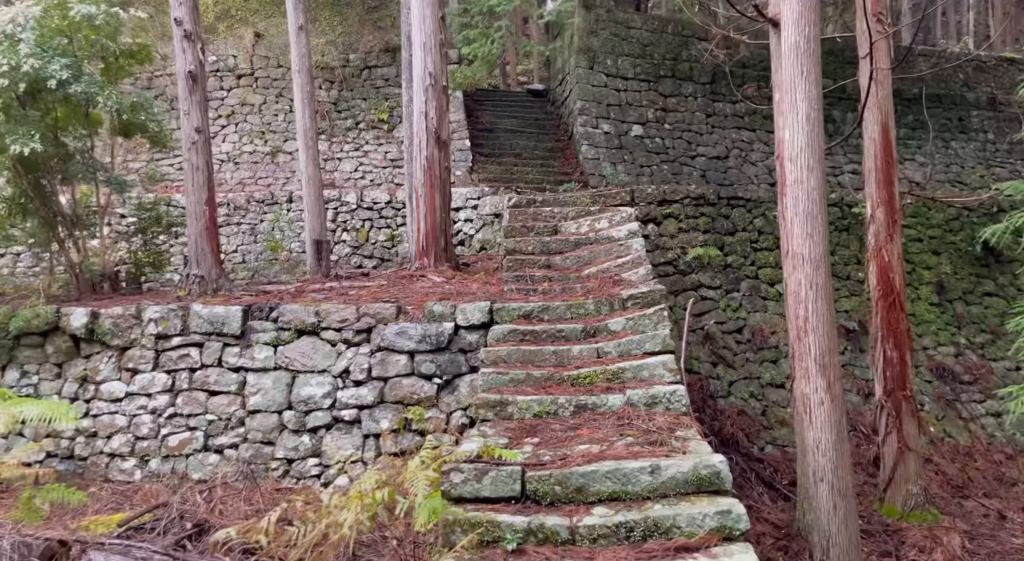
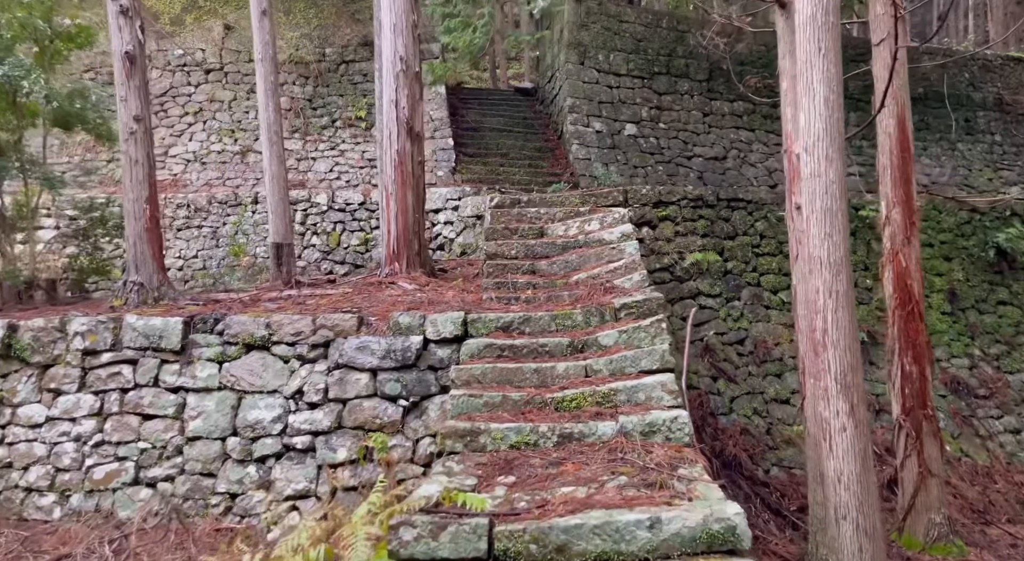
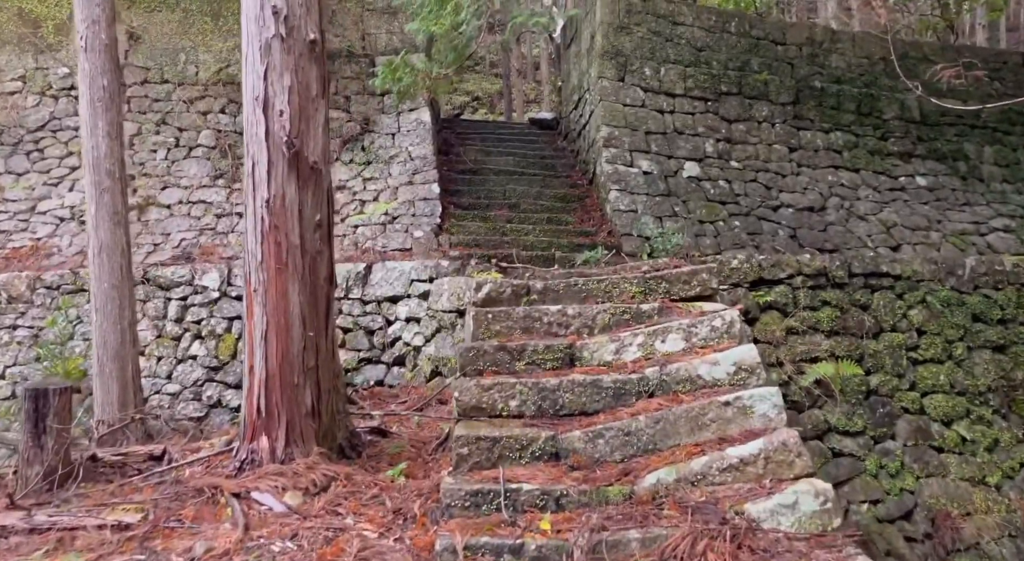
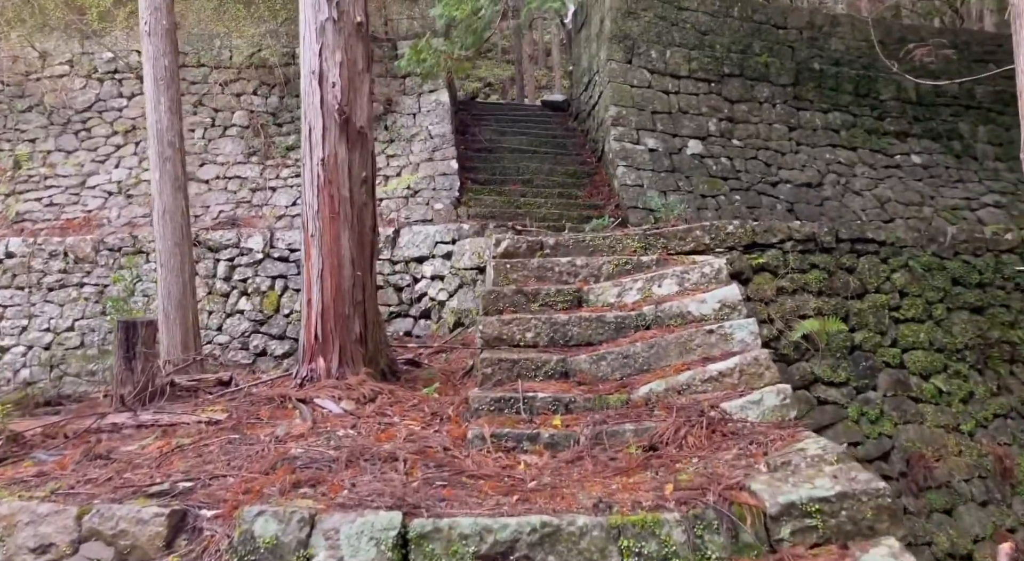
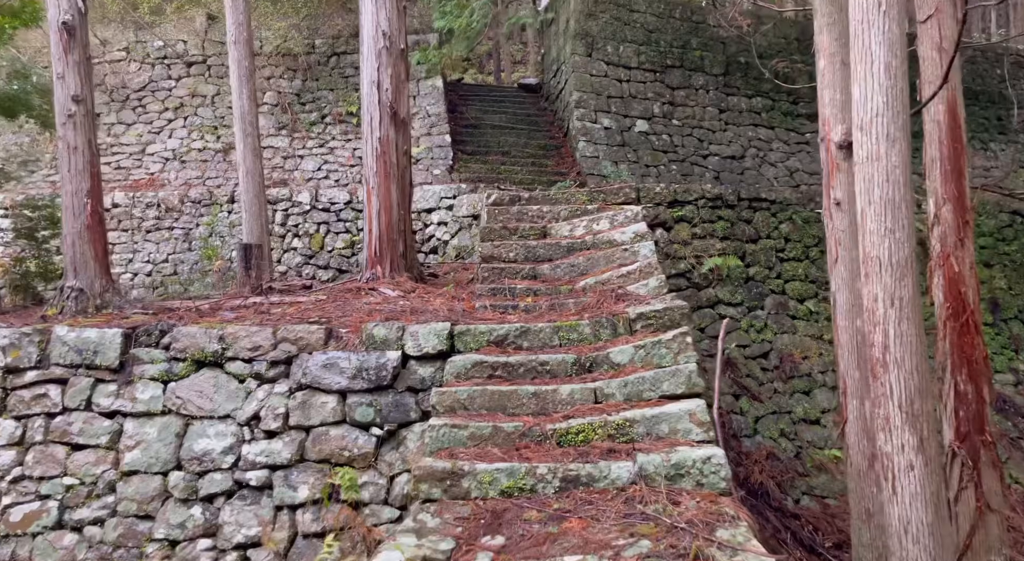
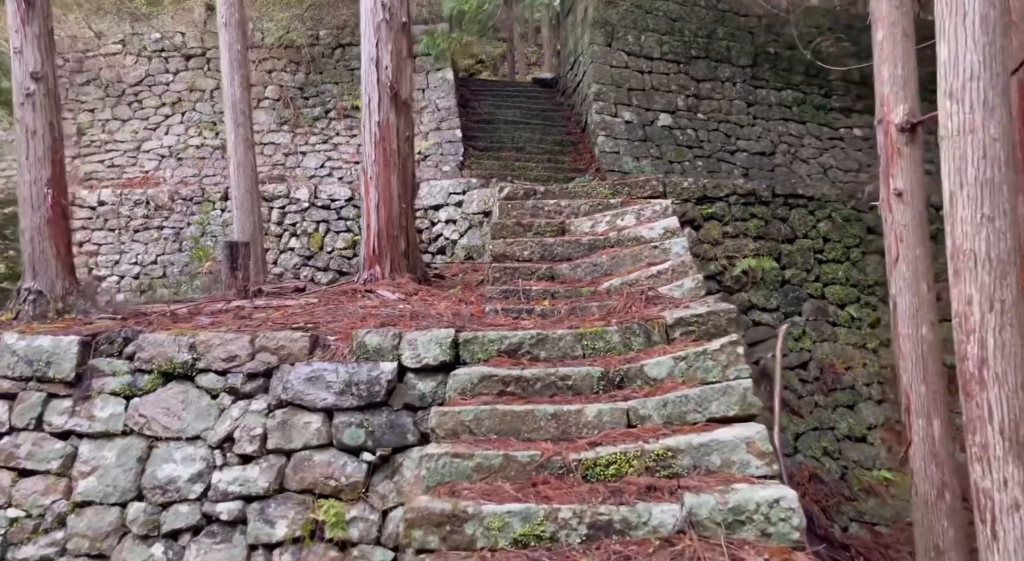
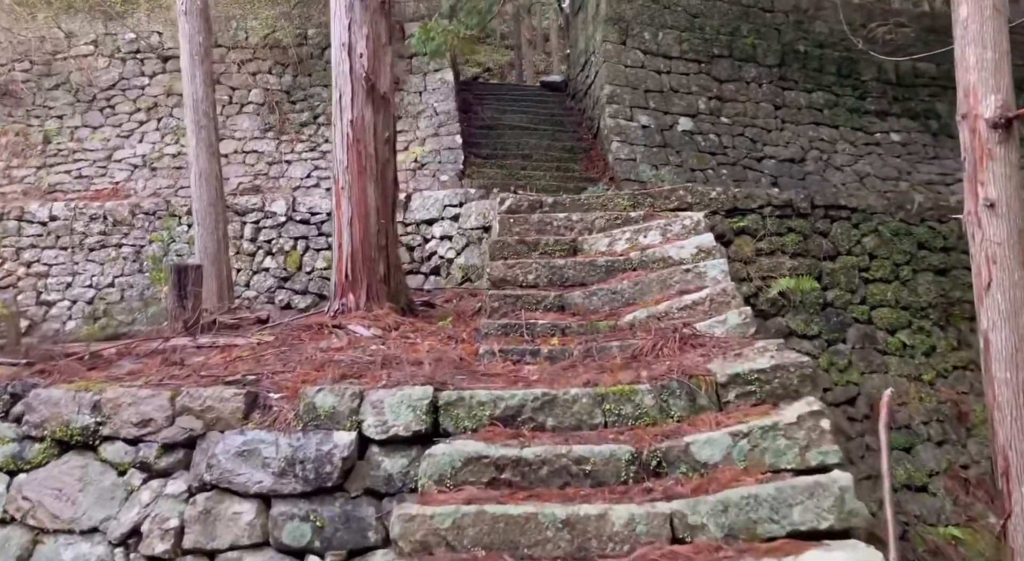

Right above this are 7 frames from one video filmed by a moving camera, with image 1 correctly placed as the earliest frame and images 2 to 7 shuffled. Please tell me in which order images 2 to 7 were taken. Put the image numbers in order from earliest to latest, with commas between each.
2, 5, 6, 7, 4, 3
